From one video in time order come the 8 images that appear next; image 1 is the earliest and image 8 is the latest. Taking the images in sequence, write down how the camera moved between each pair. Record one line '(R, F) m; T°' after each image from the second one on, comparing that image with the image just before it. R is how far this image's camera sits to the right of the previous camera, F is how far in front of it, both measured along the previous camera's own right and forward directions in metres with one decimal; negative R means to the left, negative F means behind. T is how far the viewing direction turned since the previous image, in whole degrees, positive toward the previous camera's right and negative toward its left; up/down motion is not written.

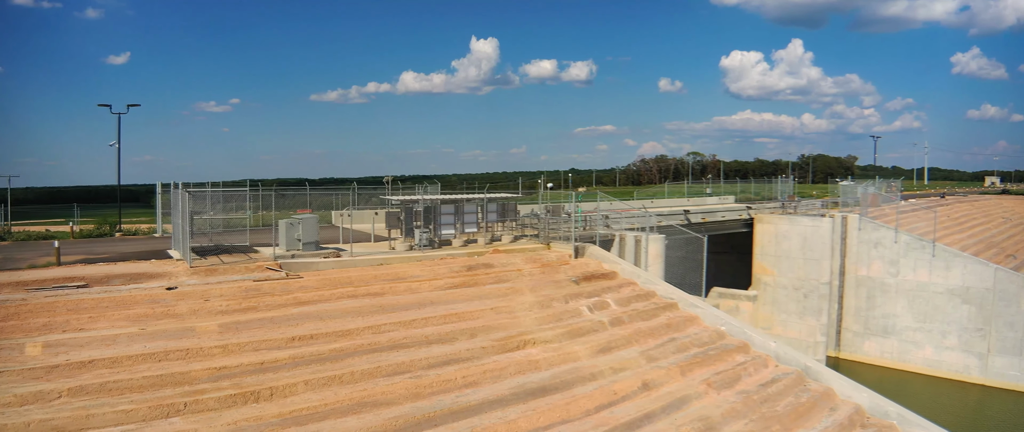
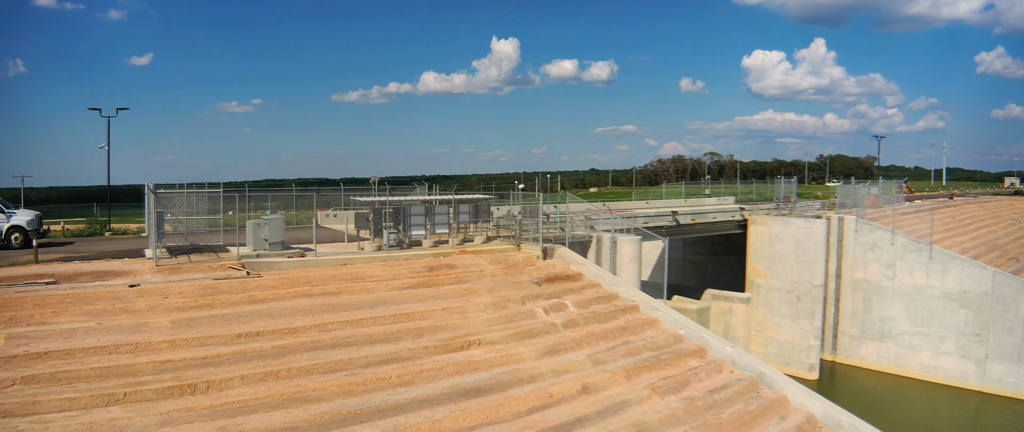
(+1.4, +0.2) m; -2°
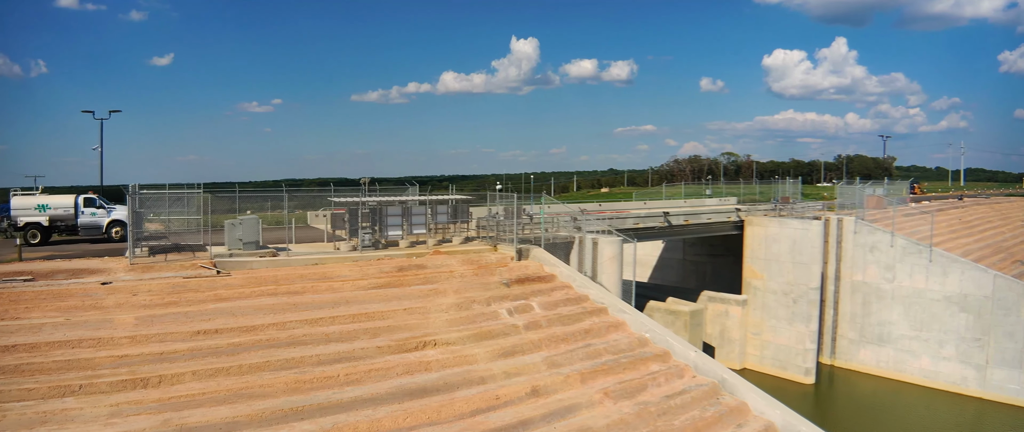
(+1.1, +0.2) m; -1°
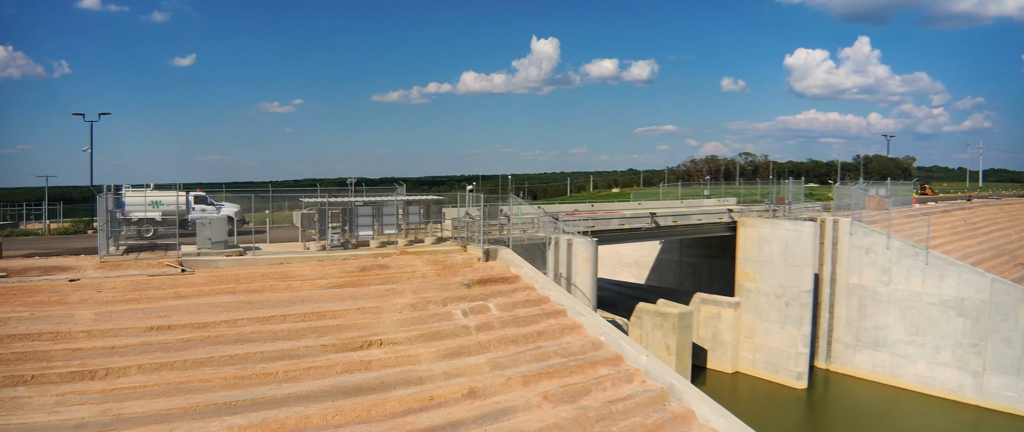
(+1.3, +0.2) m; -2°
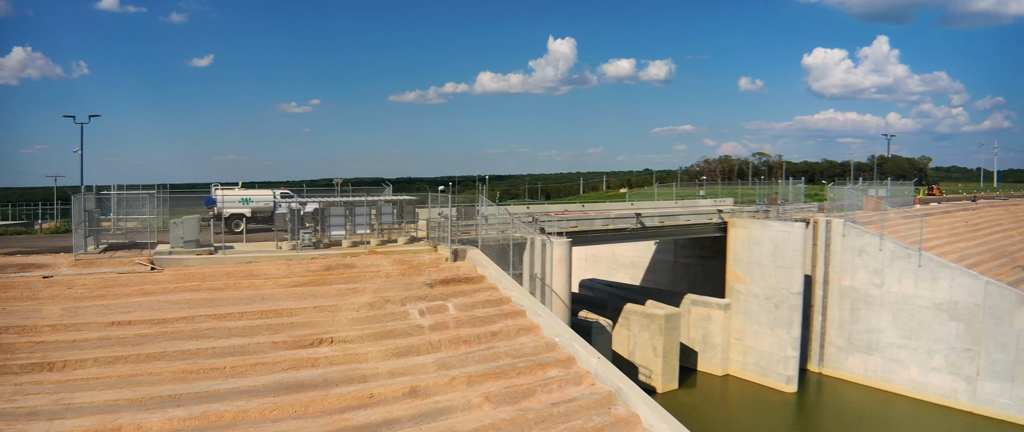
(+1.2, +0.1) m; -1°
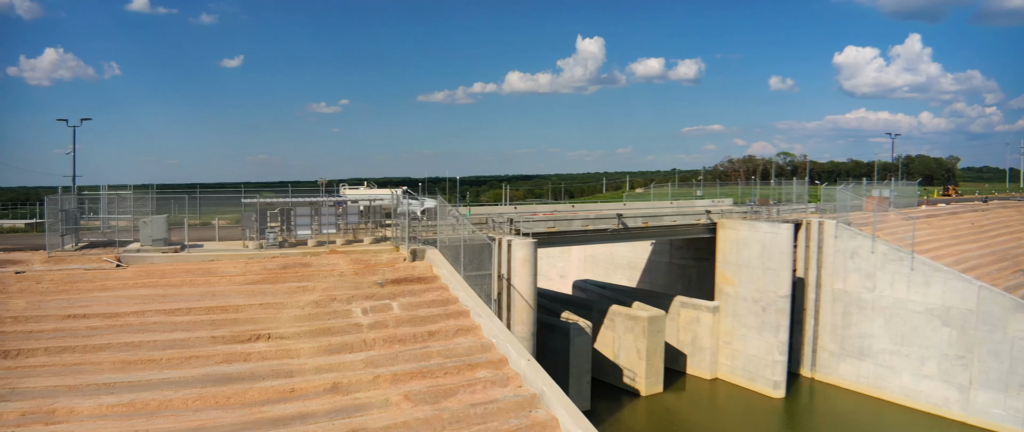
(+1.7, +0.1) m; -2°
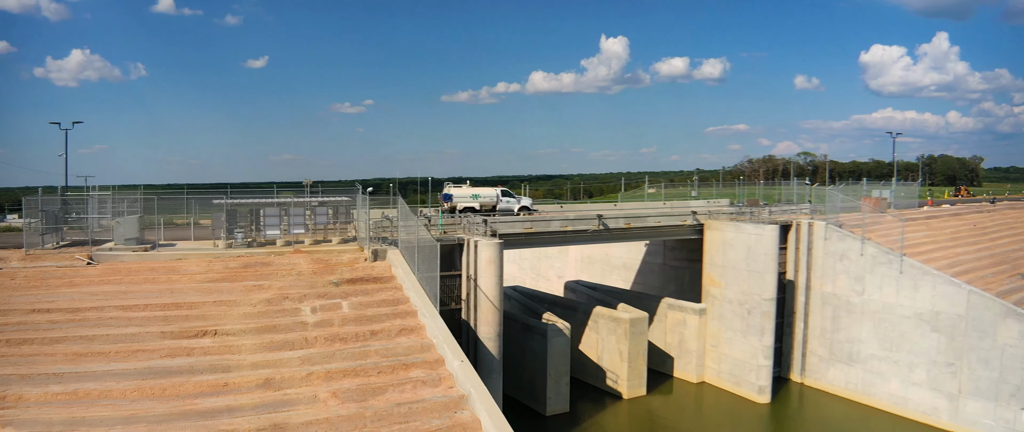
(+1.6, 0.0) m; -2°
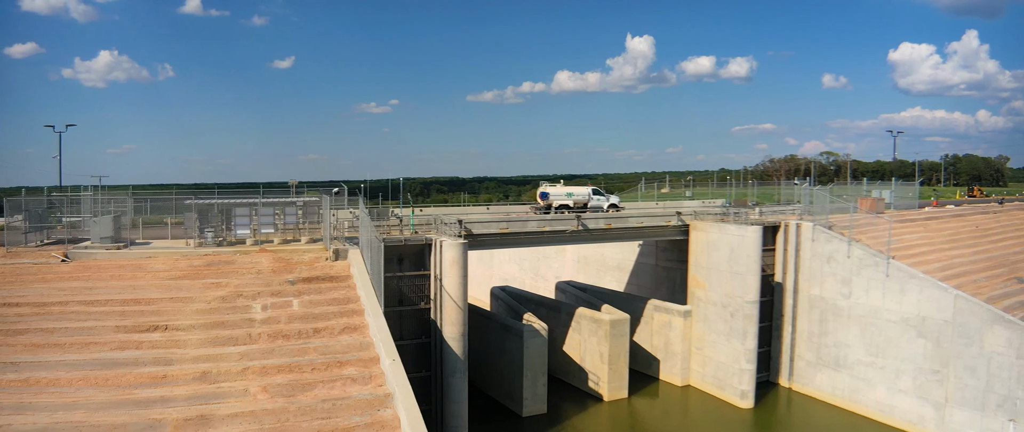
(+1.7, -0.1) m; -2°
